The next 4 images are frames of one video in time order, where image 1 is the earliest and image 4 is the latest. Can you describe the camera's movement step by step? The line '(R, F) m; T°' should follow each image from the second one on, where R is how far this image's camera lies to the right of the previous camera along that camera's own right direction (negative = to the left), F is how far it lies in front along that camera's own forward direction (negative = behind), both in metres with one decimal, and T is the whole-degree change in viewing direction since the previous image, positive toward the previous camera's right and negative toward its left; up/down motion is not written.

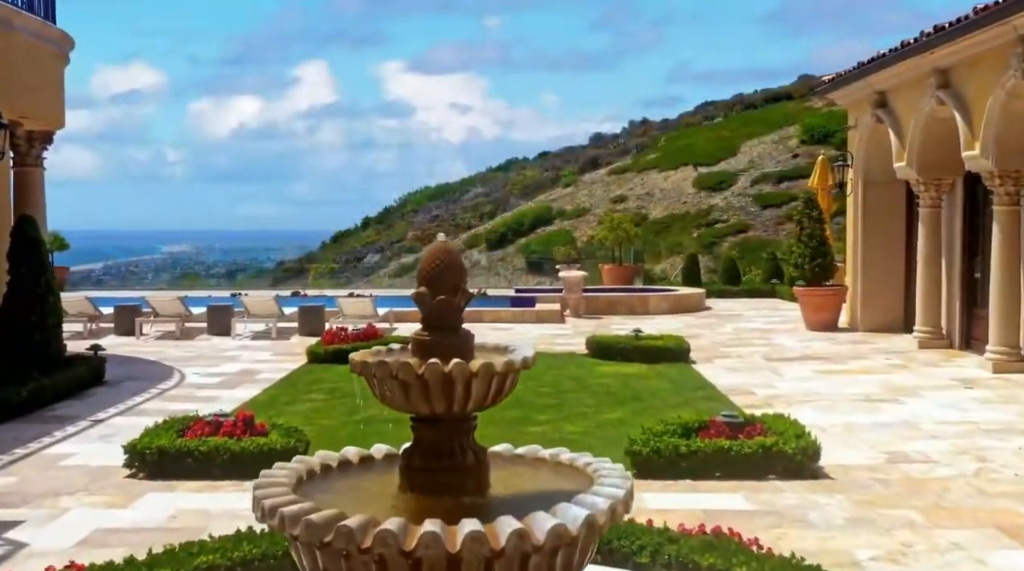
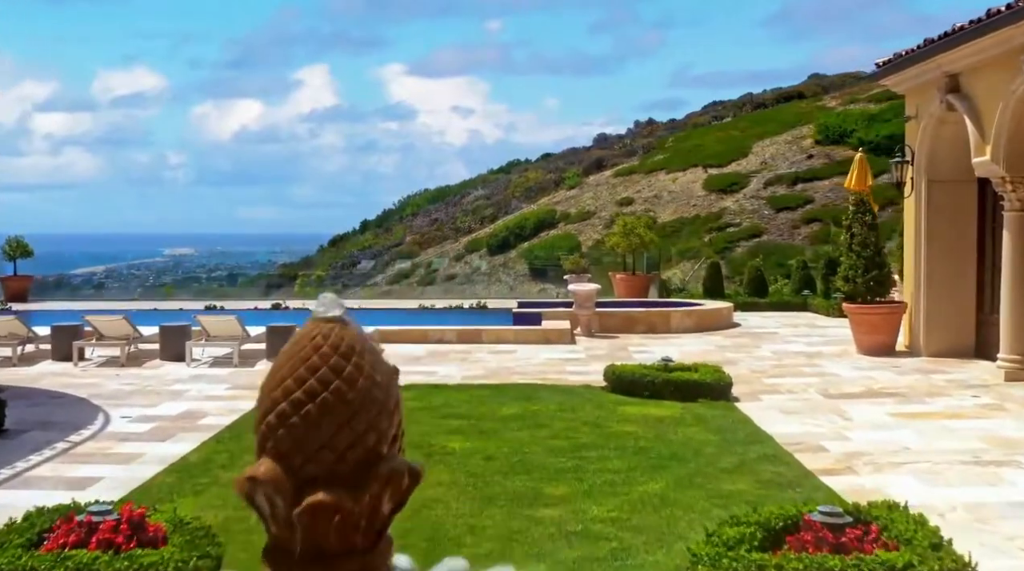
(0.0, +2.1) m; 0°
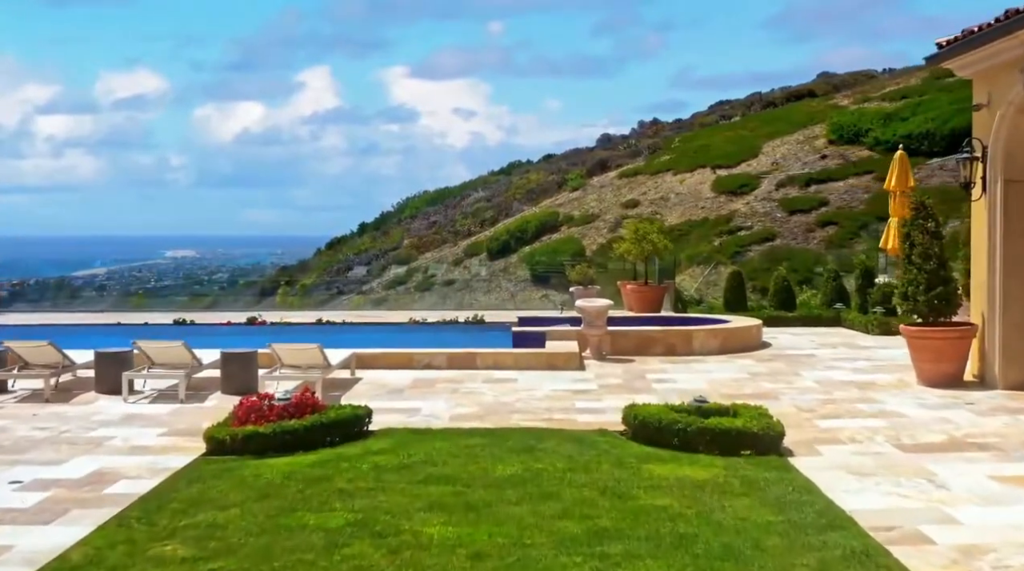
(0.0, +1.9) m; 0°
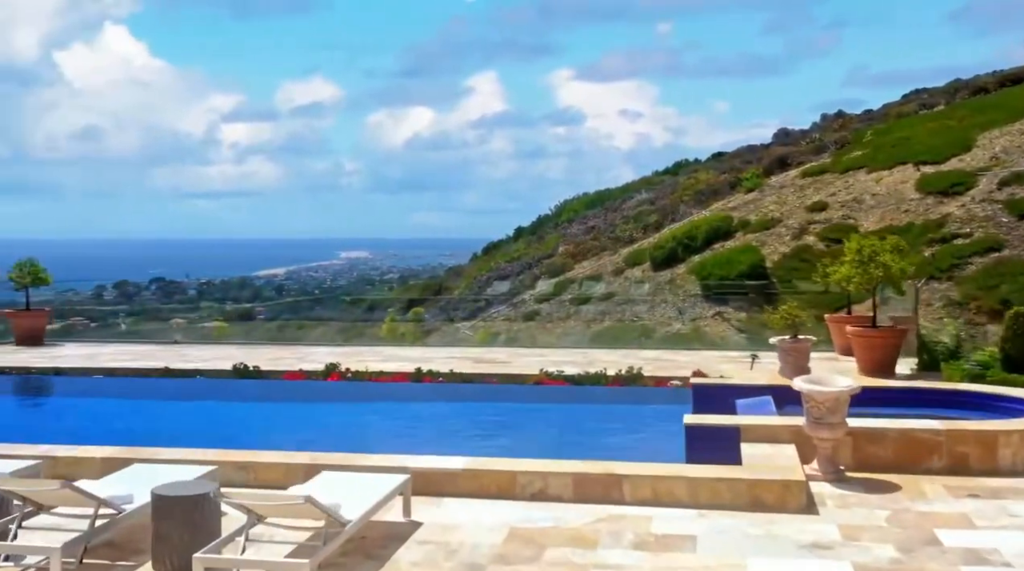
(-0.1, +5.1) m; -9°
